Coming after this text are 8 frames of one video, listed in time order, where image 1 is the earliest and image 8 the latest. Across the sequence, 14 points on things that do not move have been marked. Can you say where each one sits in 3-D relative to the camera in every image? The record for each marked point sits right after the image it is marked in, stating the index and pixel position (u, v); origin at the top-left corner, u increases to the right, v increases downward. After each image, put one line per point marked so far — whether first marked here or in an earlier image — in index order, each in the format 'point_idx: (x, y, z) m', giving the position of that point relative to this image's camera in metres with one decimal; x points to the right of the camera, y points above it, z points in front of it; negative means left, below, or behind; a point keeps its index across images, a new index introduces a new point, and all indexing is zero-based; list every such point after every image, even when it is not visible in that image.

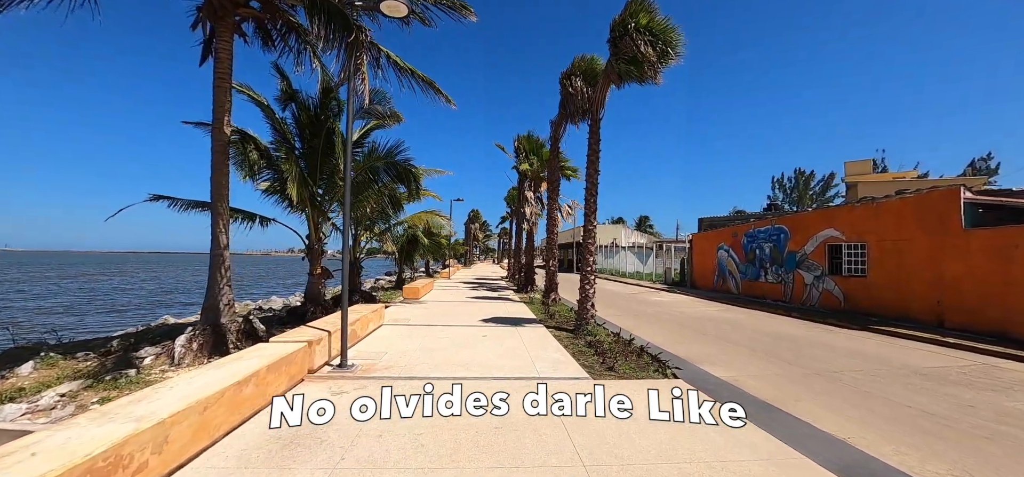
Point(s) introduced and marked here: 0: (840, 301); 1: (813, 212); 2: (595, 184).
0: (+10.4, -1.9, +12.3) m
1: (+10.4, +0.9, +13.3) m
2: (+2.0, +1.3, +9.2) m
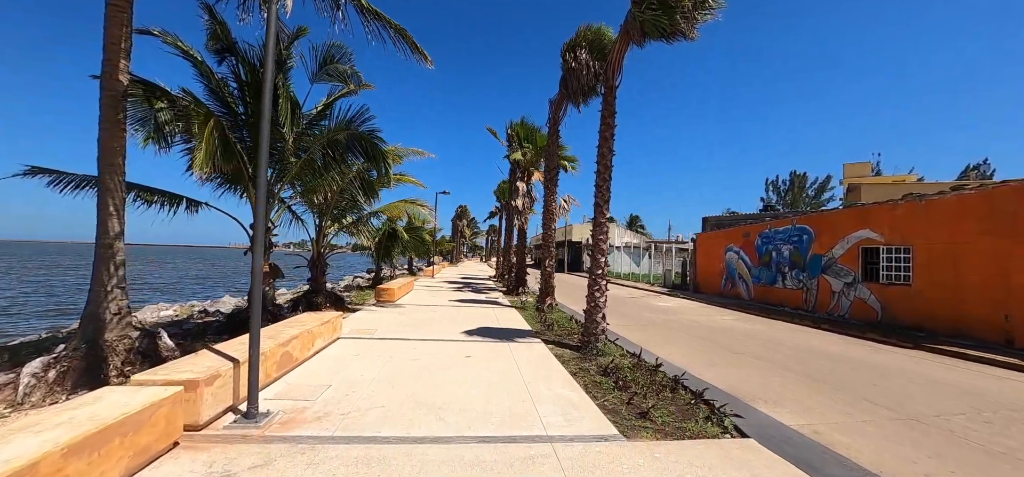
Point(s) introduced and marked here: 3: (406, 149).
0: (+10.1, -2.0, +10.8) m
1: (+10.2, +0.9, +11.8) m
2: (+1.9, +1.4, +7.5) m
3: (-3.0, +2.5, +11.0) m
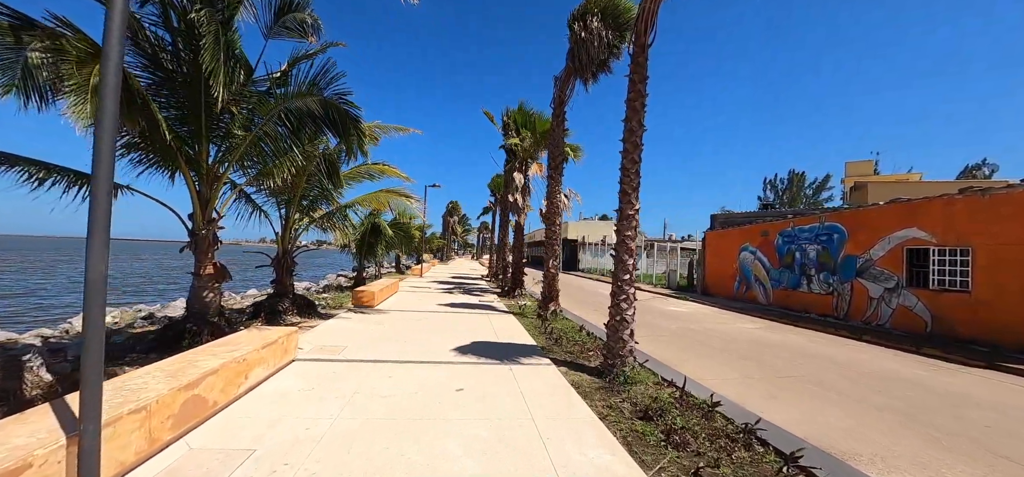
0: (+10.1, -2.0, +9.6) m
1: (+10.1, +0.9, +10.6) m
2: (+1.9, +1.4, +6.0) m
3: (-3.0, +2.6, +9.4) m
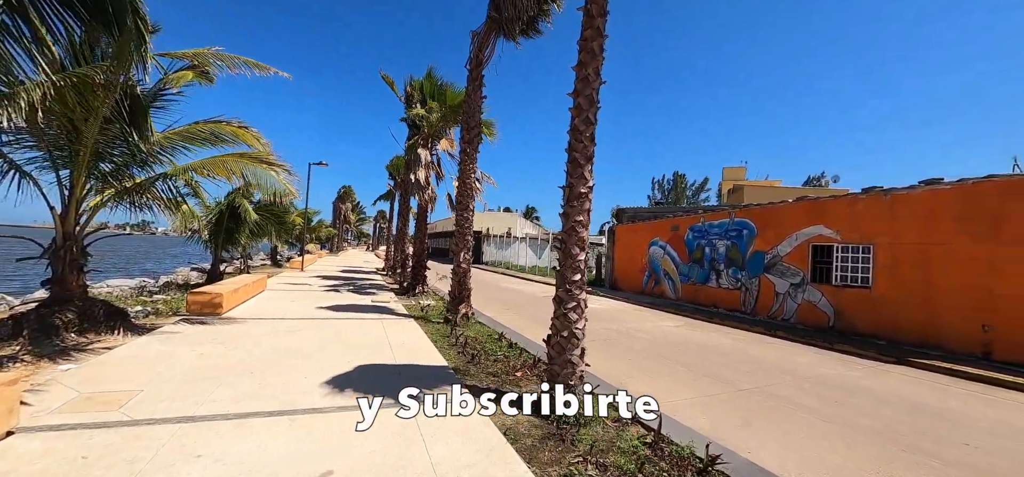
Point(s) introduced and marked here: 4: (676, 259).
0: (+7.9, -1.9, +10.0) m
1: (+7.8, +1.0, +11.0) m
2: (+0.9, +1.6, +4.5) m
3: (-4.6, +2.9, +6.6) m
4: (+6.2, -0.8, +15.2) m
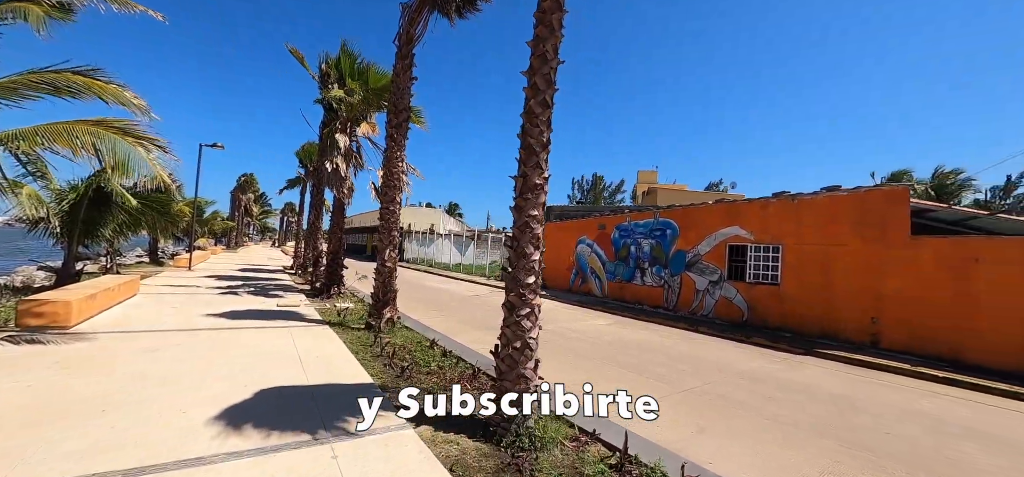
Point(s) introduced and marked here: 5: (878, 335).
0: (+6.1, -1.9, +10.8) m
1: (+5.9, +1.0, +11.7) m
2: (+0.4, +1.6, +4.0) m
3: (-5.4, +3.0, +5.0) m
4: (+3.5, -0.7, +15.6) m
5: (+8.0, -2.1, +8.7) m
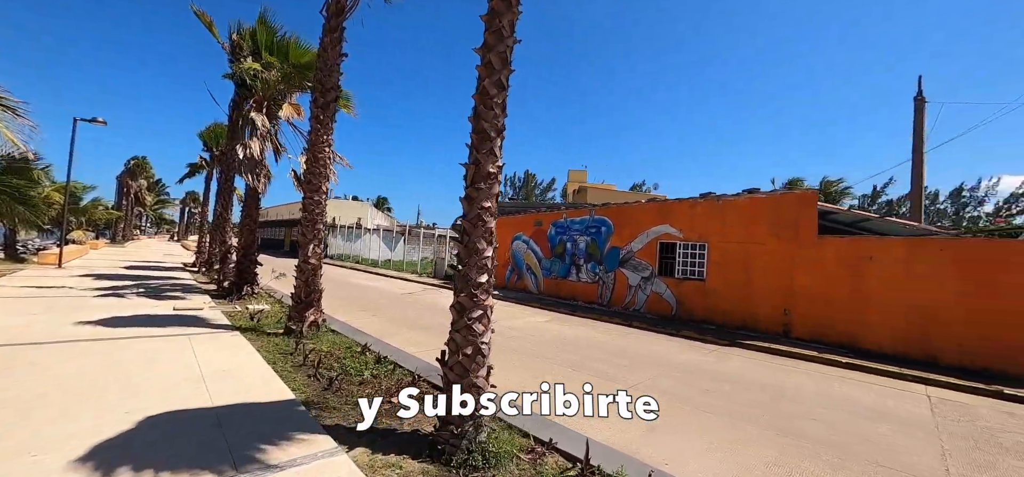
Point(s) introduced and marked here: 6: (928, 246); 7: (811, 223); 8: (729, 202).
0: (+4.4, -1.9, +11.4) m
1: (+4.1, +1.0, +12.1) m
2: (0.0, +1.6, +3.7) m
3: (-5.9, +3.2, +3.7) m
4: (+1.1, -0.6, +15.6) m
5: (+6.6, -2.1, +9.6) m
6: (+8.7, -0.2, +8.3) m
7: (+7.2, +0.4, +9.5) m
8: (+5.6, +1.0, +10.4) m
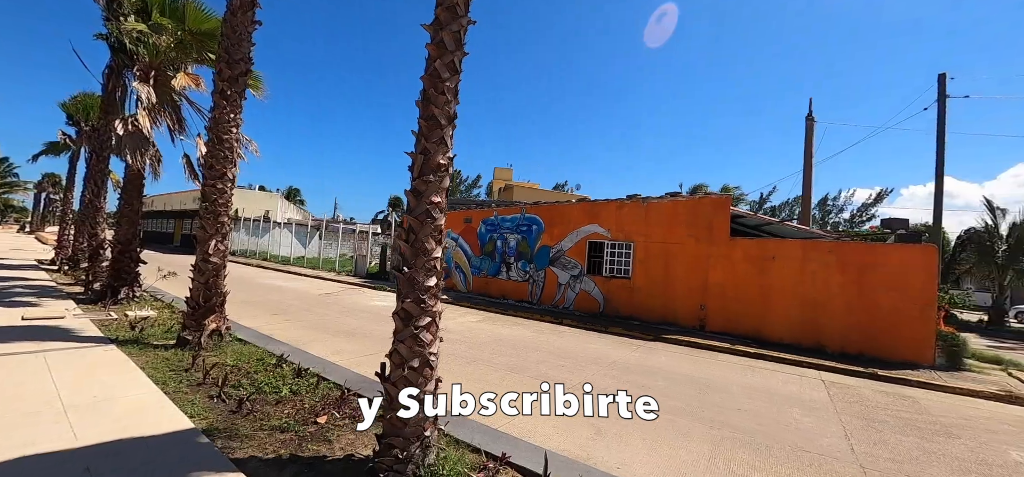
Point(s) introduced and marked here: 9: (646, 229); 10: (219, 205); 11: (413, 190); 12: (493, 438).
0: (+2.5, -1.9, +11.7) m
1: (+2.1, +1.0, +12.4) m
2: (-0.4, +1.7, +3.4) m
3: (-6.2, +3.2, +2.3) m
4: (-1.5, -0.5, +15.3) m
5: (+5.0, -2.1, +10.4) m
6: (+7.3, -0.2, +9.5) m
7: (+5.6, +0.3, +10.4) m
8: (+3.9, +1.0, +11.0) m
9: (+3.8, +0.3, +11.0) m
10: (-4.8, +0.6, +6.5) m
11: (-0.8, +0.4, +3.2) m
12: (-0.2, -1.9, +3.7) m
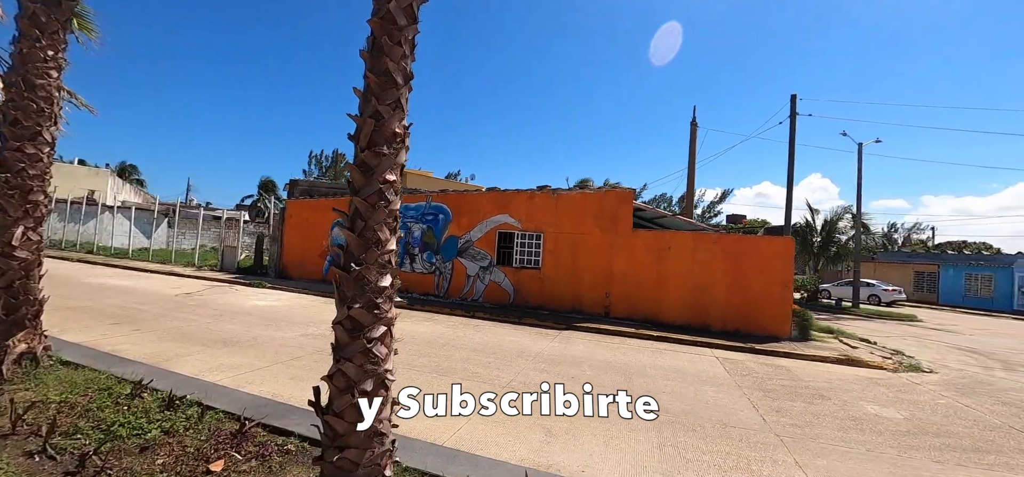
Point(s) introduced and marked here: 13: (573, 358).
0: (0.0, -1.6, +11.6) m
1: (-0.6, +1.3, +12.1) m
2: (-0.6, +1.7, +2.7) m
3: (-5.9, +3.3, +0.1) m
4: (-4.8, -0.2, +14.0) m
5: (+2.8, -1.9, +11.0) m
6: (+5.2, 0.0, +10.7) m
7: (+3.3, +0.6, +11.1) m
8: (+1.6, +1.2, +11.2) m
9: (+1.4, +0.5, +11.3) m
10: (-5.7, +0.7, +4.7) m
11: (-0.9, +0.5, +2.5) m
12: (-0.5, -1.8, +3.2) m
13: (+1.3, -2.1, +7.3) m
